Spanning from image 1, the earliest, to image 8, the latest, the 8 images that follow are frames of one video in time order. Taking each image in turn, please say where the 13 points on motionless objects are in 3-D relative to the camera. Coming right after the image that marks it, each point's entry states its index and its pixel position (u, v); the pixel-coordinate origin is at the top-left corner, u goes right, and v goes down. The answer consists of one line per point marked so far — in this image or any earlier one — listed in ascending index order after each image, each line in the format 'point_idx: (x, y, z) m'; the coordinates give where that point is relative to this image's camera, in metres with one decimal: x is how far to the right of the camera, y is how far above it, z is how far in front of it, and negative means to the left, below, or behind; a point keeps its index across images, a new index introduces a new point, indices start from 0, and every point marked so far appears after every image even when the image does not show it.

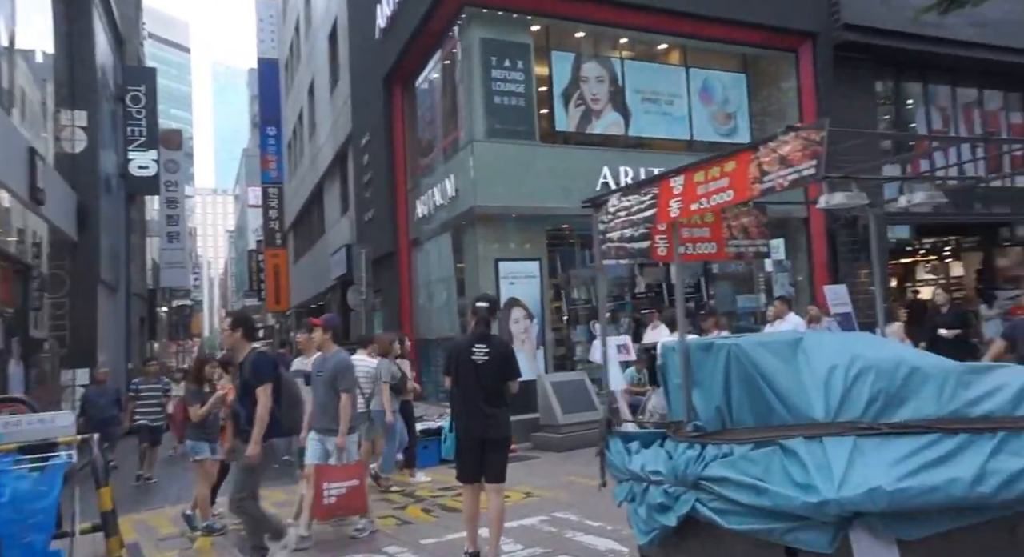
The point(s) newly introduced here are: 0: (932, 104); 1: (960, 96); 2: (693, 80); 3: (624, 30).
0: (+9.9, +4.1, +20.0) m
1: (+10.7, +4.3, +20.6) m
2: (+3.4, +3.7, +15.3) m
3: (+2.0, +4.5, +14.6) m
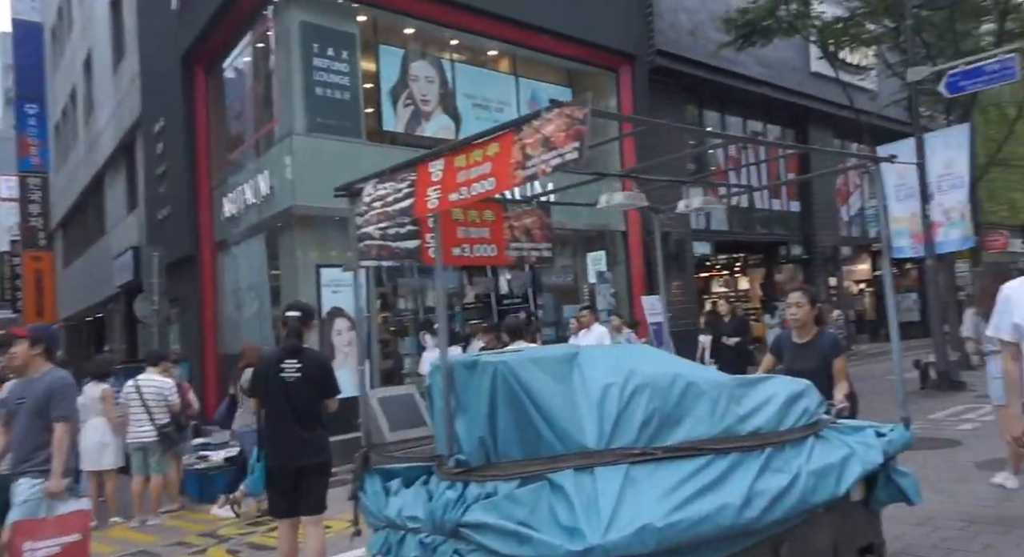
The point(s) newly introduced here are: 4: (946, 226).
0: (+5.5, +3.8, +21.3) m
1: (+6.2, +4.0, +22.1) m
2: (+0.2, +3.5, +15.4) m
3: (-1.0, +4.4, +14.4) m
4: (+7.5, +0.9, +14.5) m
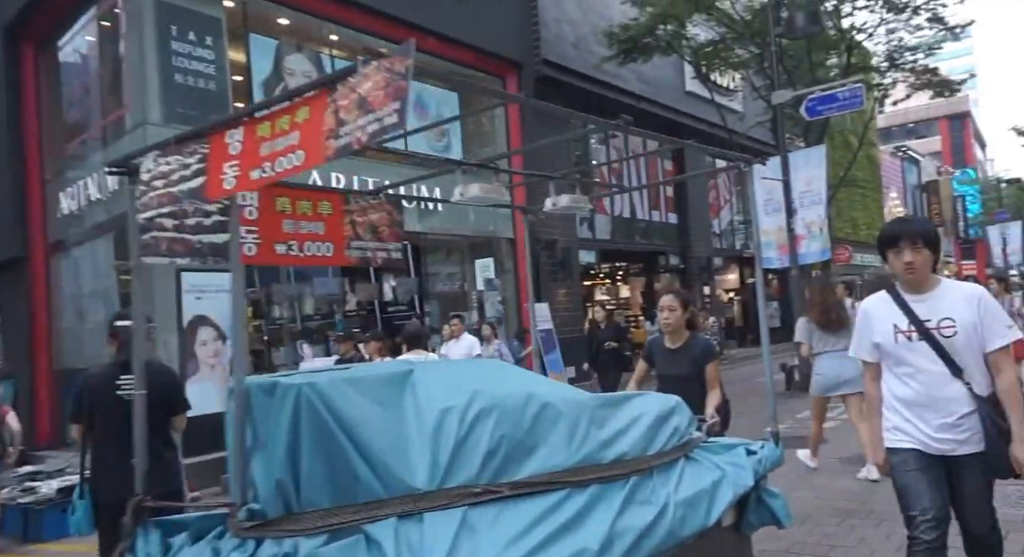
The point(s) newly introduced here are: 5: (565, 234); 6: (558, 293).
0: (+2.6, +3.6, +21.7) m
1: (+3.2, +3.8, +22.5) m
2: (-2.0, +3.4, +15.0) m
3: (-3.0, +4.2, +13.9) m
4: (+5.5, +0.7, +15.2) m
5: (+1.2, +1.0, +18.3) m
6: (+1.0, -0.3, +17.7) m
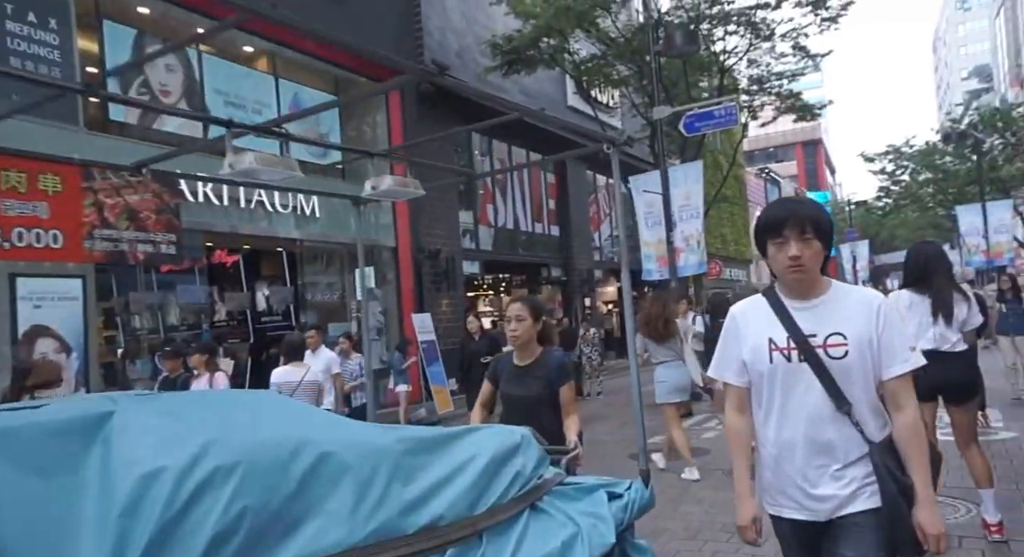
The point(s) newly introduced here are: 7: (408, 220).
0: (-0.5, +3.3, +21.6) m
1: (0.0, +3.5, +22.5) m
2: (-4.0, +3.2, +14.4) m
3: (-4.9, +4.1, +13.1) m
4: (+3.3, +0.5, +15.5) m
5: (-1.4, +0.8, +18.0) m
6: (-1.5, -0.5, +17.4) m
7: (-2.1, +1.2, +16.6) m
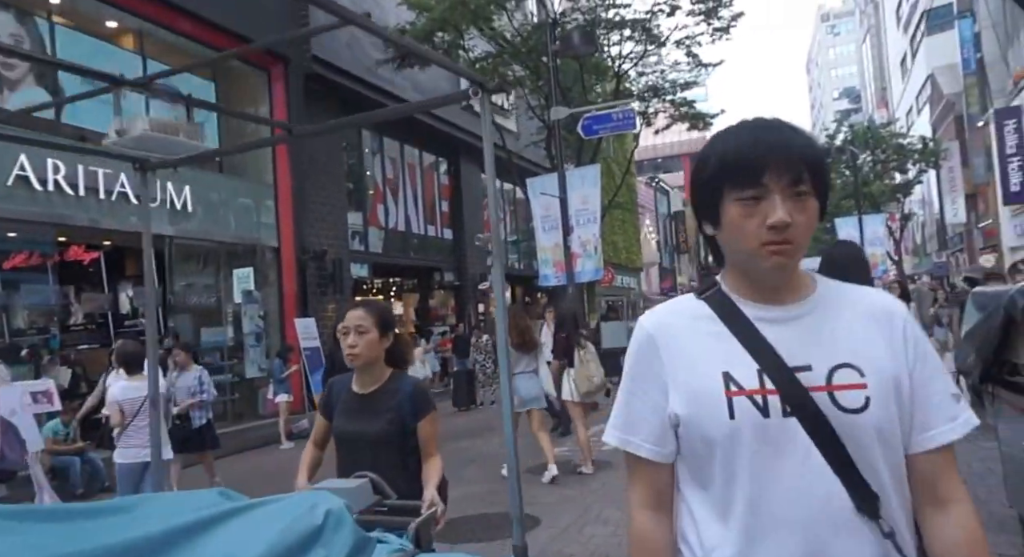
0: (-3.2, +3.2, +20.8) m
1: (-2.9, +3.4, +21.7) m
2: (-5.8, +3.2, +13.2) m
3: (-6.5, +4.1, +11.8) m
4: (+1.3, +0.4, +15.2) m
5: (-3.7, +0.7, +17.1) m
6: (-3.7, -0.6, +16.5) m
7: (-4.2, +1.2, +15.6) m
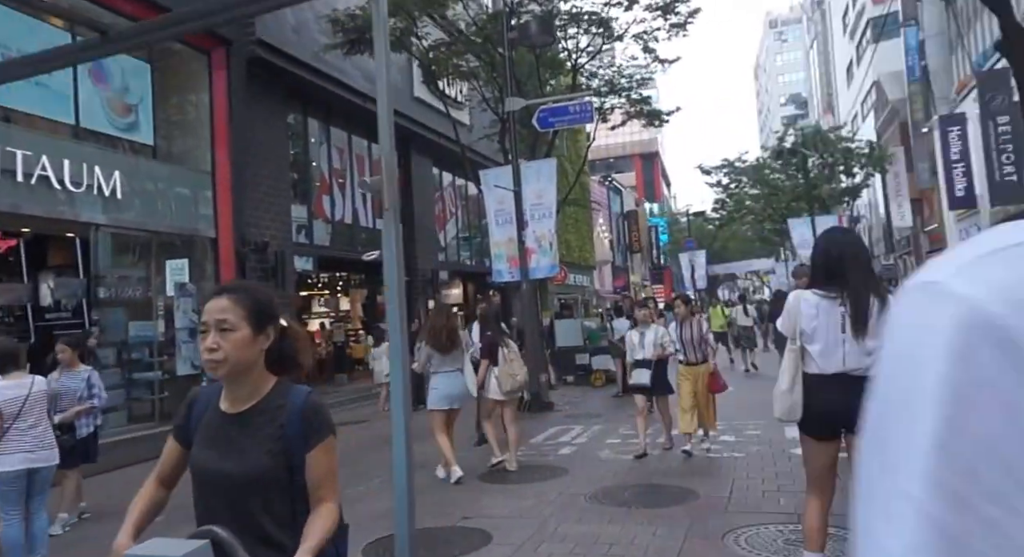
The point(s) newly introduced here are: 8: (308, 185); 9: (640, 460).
0: (-4.4, +3.4, +20.1) m
1: (-4.1, +3.5, +21.0) m
2: (-6.5, +3.4, +12.3) m
3: (-7.1, +4.2, +10.9) m
4: (+0.4, +0.5, +14.8) m
5: (-4.7, +0.9, +16.4) m
6: (-4.7, -0.5, +15.7) m
7: (-5.1, +1.3, +14.8) m
8: (-4.7, +2.2, +18.8) m
9: (+1.4, -2.0, +9.2) m
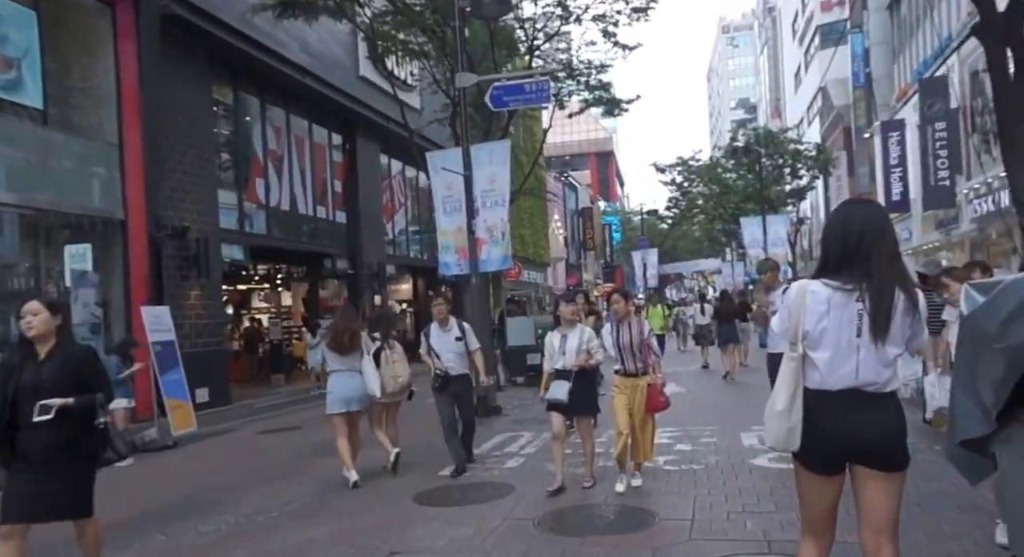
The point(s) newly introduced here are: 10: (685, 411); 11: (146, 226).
0: (-5.5, +3.6, +18.6) m
1: (-5.2, +3.7, +19.6) m
2: (-7.2, +3.6, +10.8) m
3: (-7.7, +4.4, +9.3) m
4: (-0.4, +0.6, +13.7) m
5: (-5.6, +1.1, +14.9) m
6: (-5.6, -0.3, +14.3) m
7: (-5.9, +1.5, +13.4) m
8: (-5.8, +2.4, +17.3) m
9: (+0.8, -1.9, +8.1) m
10: (+2.7, -2.0, +12.7) m
11: (-5.9, +0.9, +13.3) m
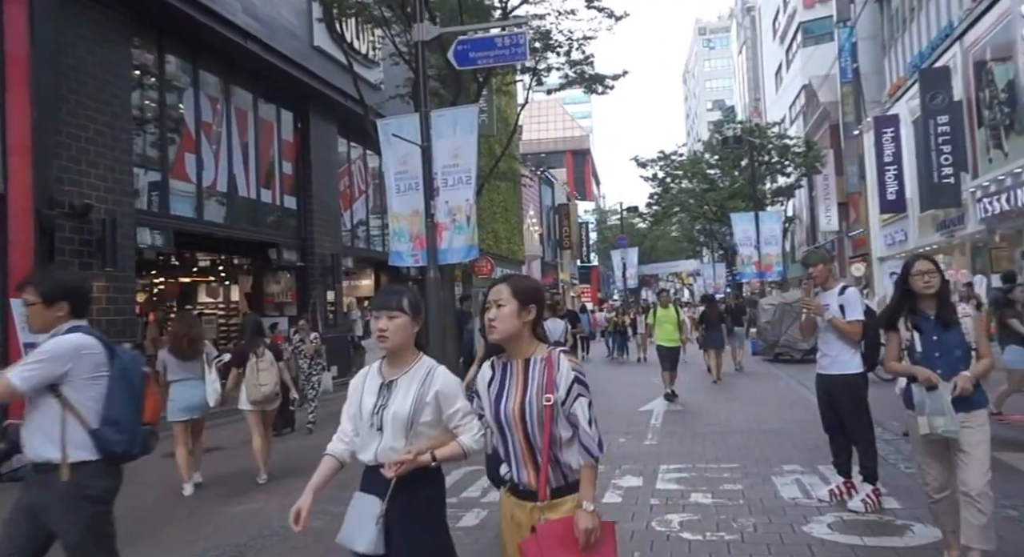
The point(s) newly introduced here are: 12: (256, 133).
0: (-6.0, +3.7, +16.1) m
1: (-5.8, +3.9, +17.1) m
2: (-7.5, +3.8, +8.2) m
3: (-7.9, +4.6, +6.8) m
4: (-0.9, +0.7, +11.3) m
5: (-6.1, +1.2, +12.4) m
6: (-6.1, -0.1, +11.8) m
7: (-6.3, +1.7, +10.9) m
8: (-6.3, +2.5, +14.8) m
9: (+0.5, -1.9, +5.9) m
10: (+2.3, -2.0, +10.4) m
11: (-6.3, +1.0, +10.8) m
12: (-5.6, +3.2, +18.2) m
